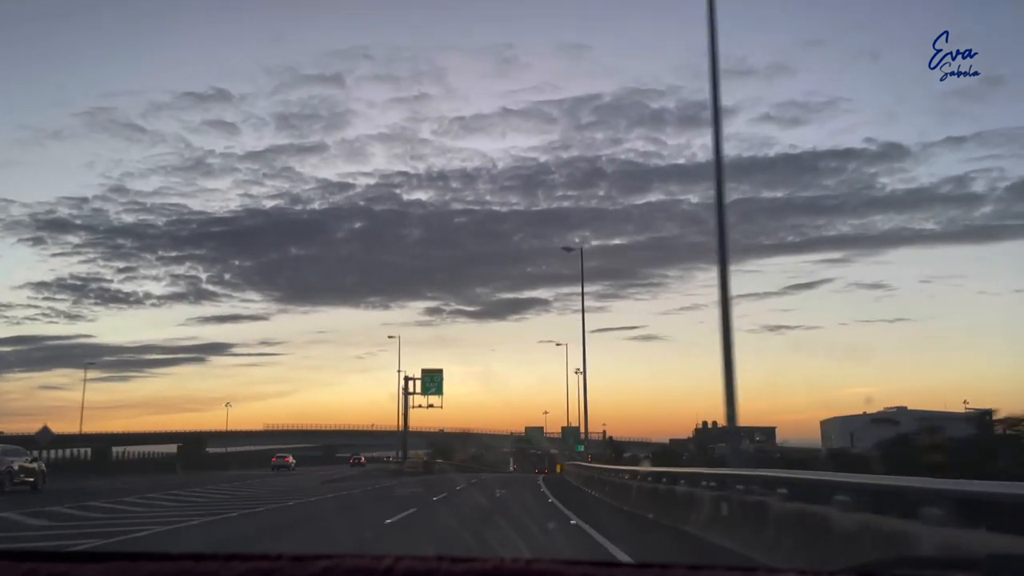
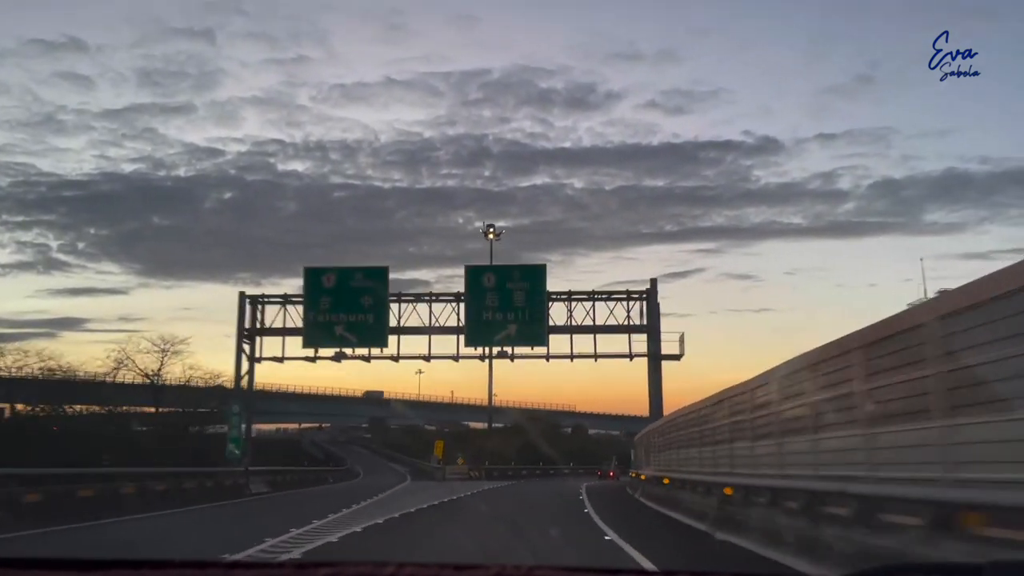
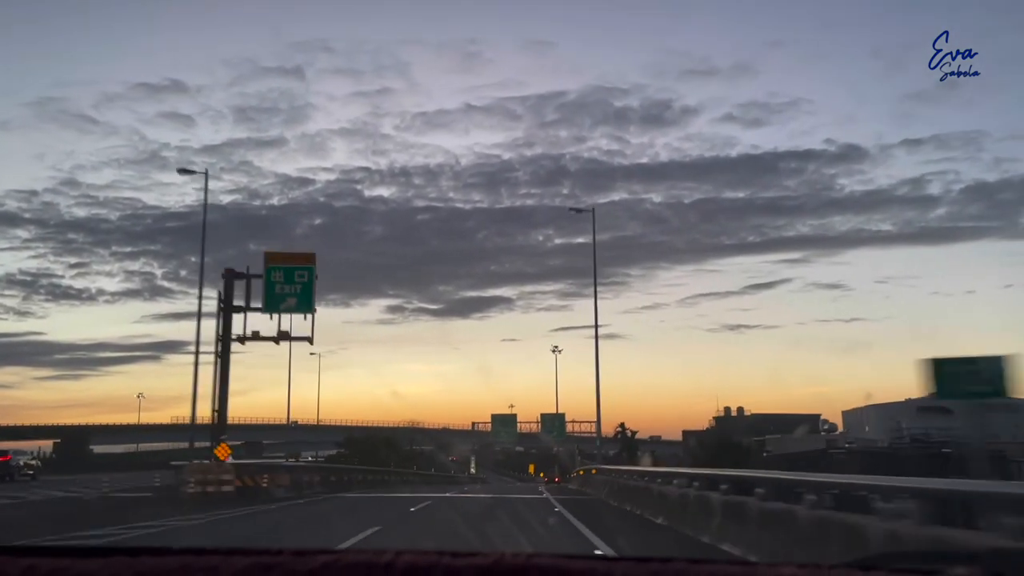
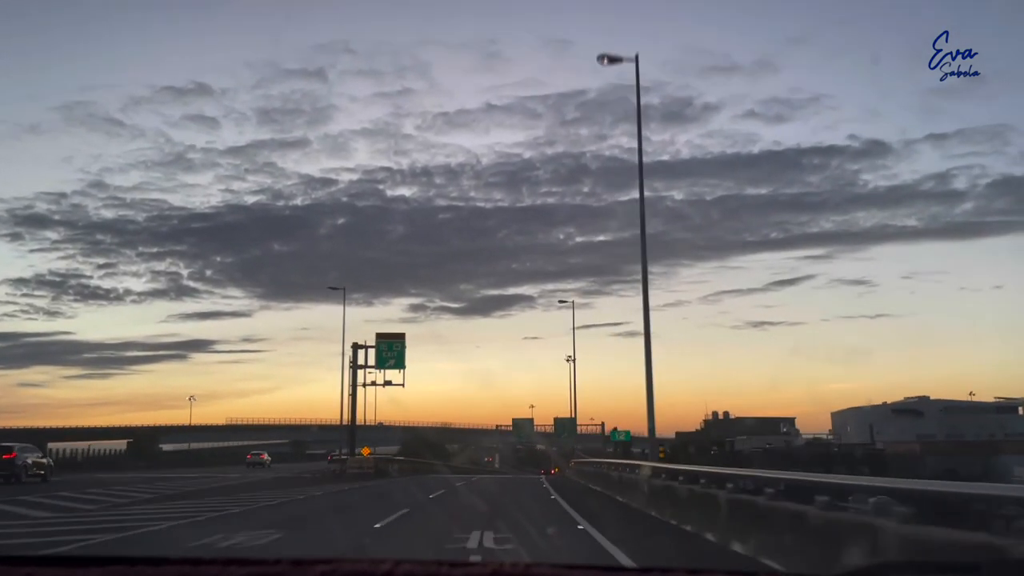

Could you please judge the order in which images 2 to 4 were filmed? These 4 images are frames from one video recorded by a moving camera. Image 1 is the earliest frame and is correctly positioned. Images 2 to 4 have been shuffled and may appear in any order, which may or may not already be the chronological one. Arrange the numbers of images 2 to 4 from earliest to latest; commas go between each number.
4, 3, 2
